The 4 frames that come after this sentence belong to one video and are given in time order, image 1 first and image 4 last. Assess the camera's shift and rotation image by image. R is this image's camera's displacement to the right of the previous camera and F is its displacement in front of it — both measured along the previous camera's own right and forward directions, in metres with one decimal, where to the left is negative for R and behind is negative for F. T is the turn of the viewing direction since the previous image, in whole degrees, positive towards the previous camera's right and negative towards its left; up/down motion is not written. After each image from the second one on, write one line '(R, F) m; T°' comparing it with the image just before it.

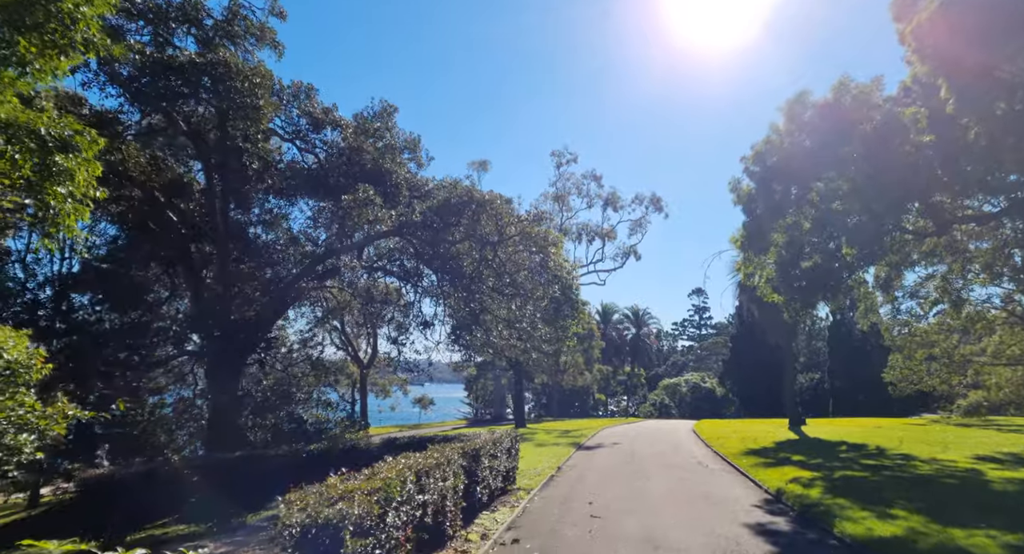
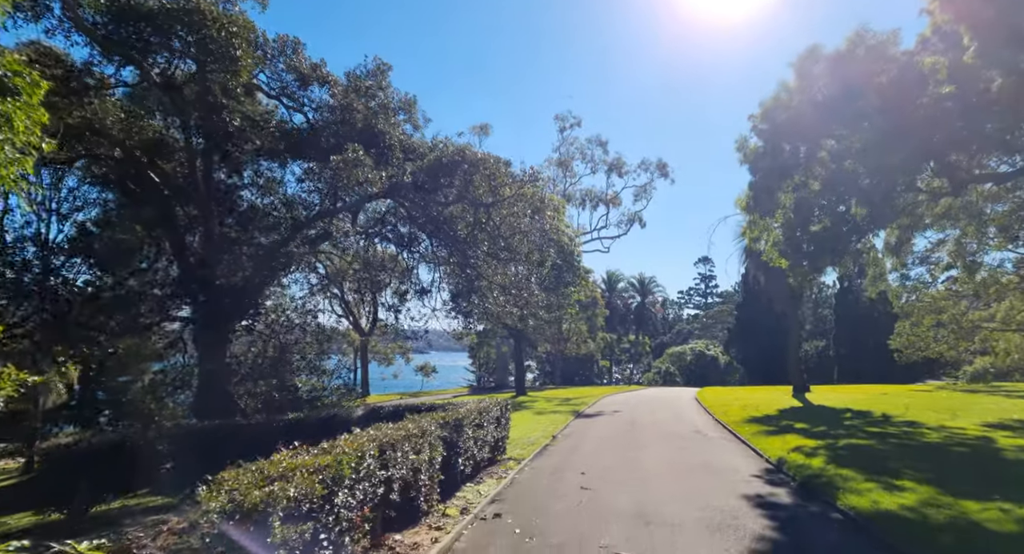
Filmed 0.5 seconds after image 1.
(+0.3, +0.5) m; -1°
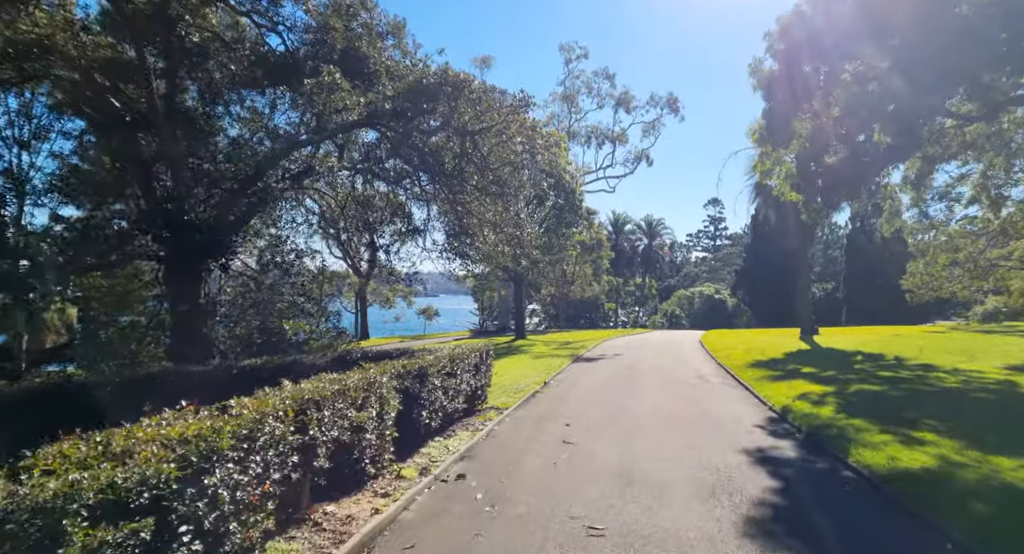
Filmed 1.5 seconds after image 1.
(+0.4, +0.9) m; -1°
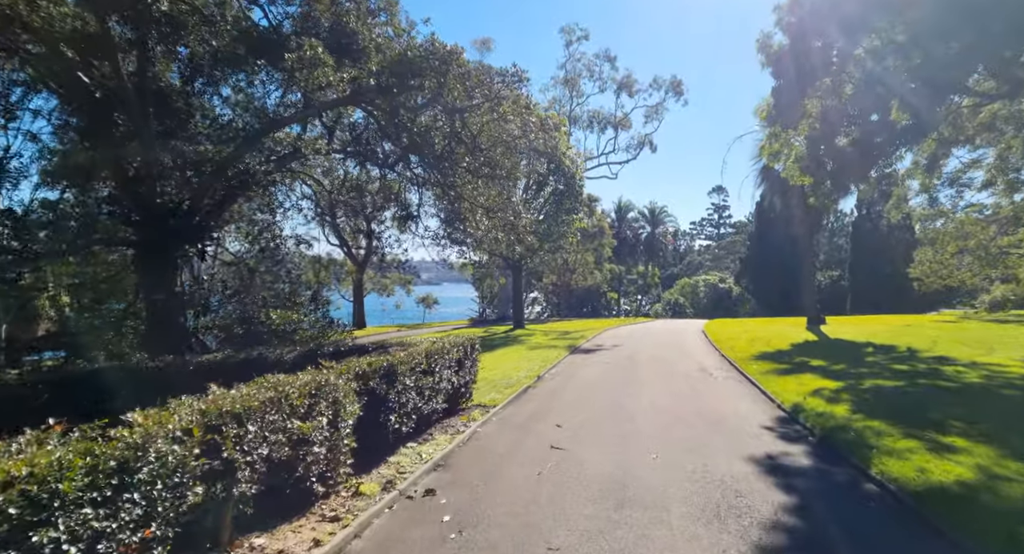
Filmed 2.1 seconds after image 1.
(+0.2, +0.7) m; 0°
